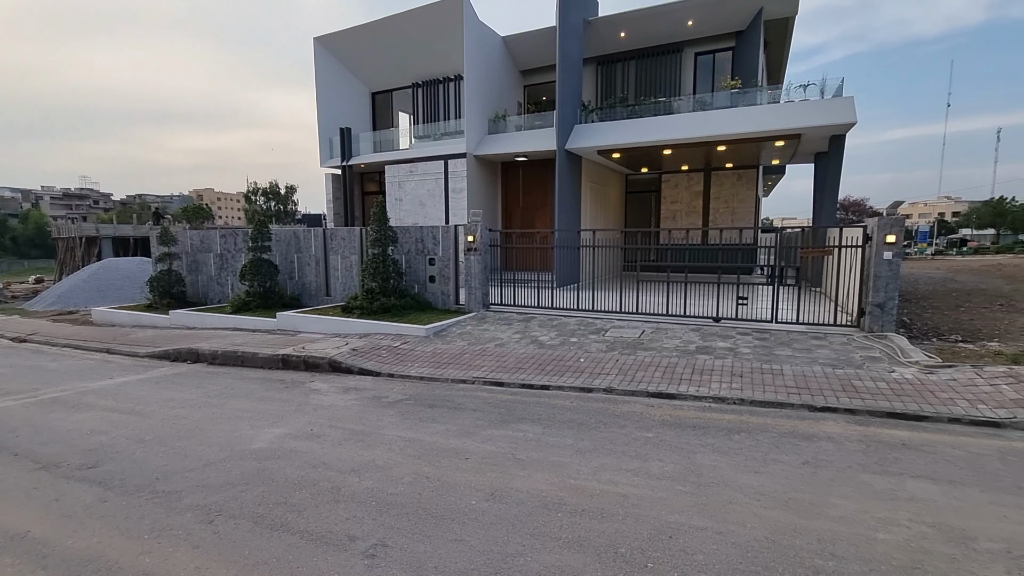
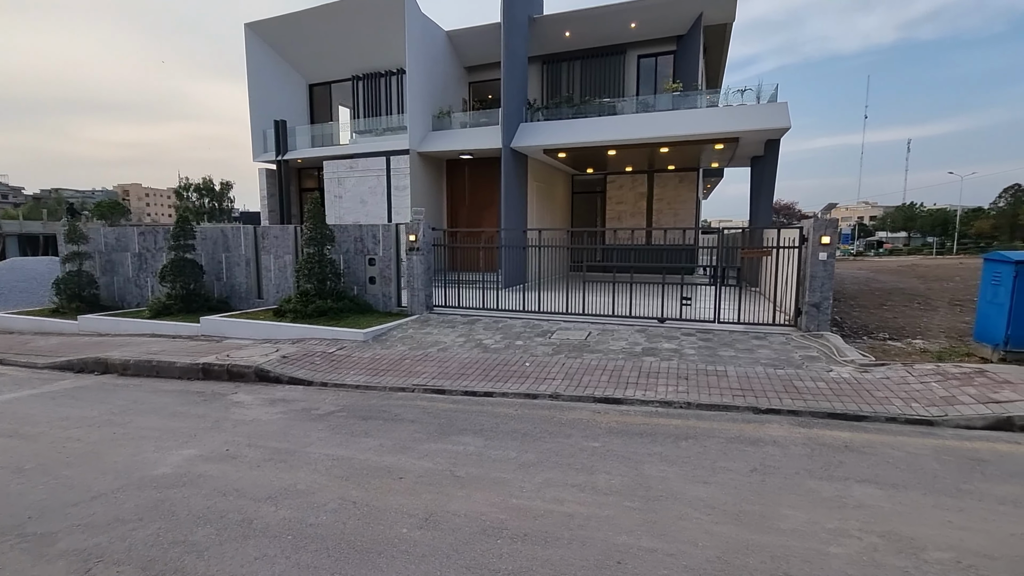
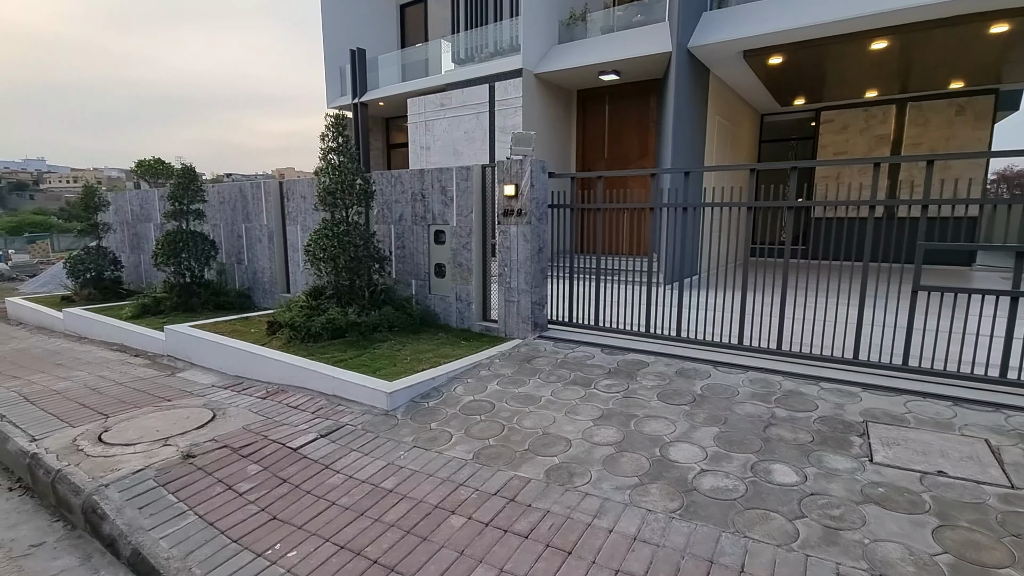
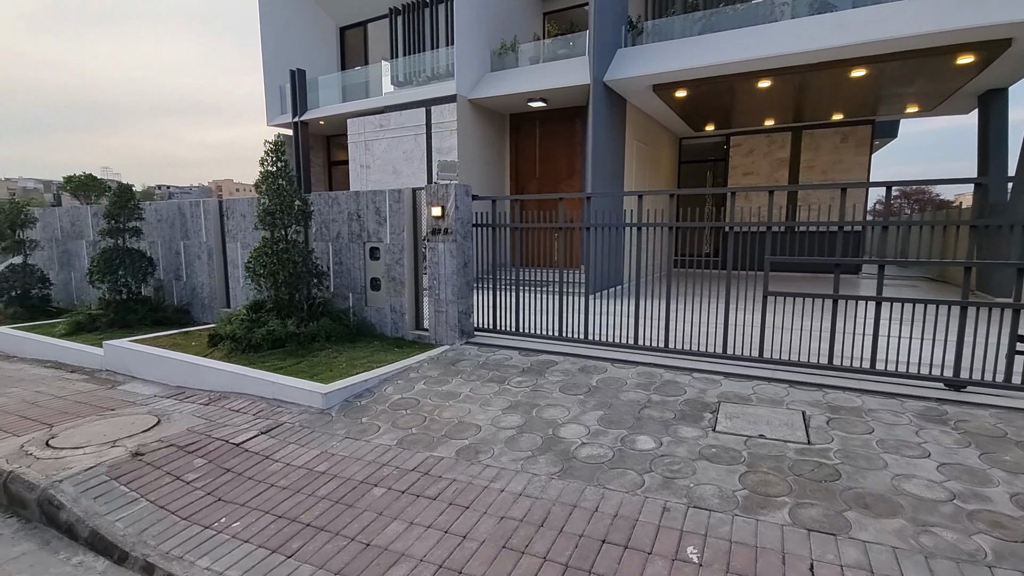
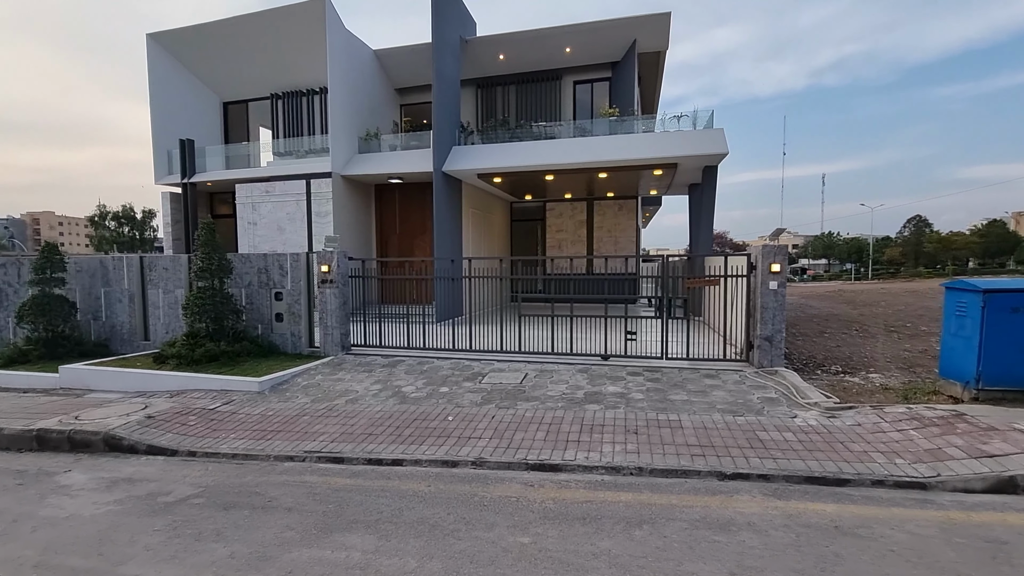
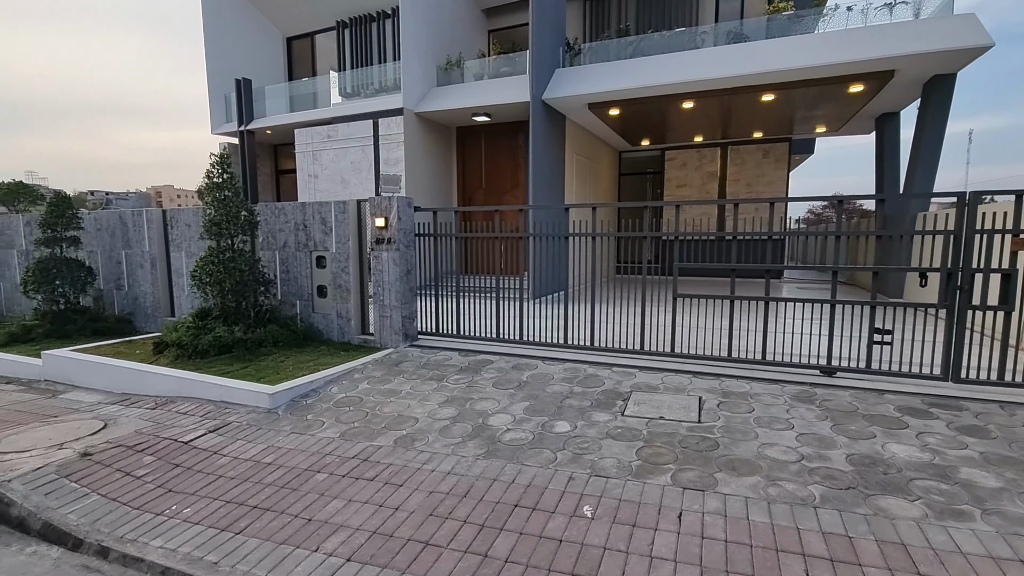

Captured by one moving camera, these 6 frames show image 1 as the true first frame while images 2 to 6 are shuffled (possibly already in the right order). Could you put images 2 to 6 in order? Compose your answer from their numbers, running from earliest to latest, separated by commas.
2, 5, 6, 4, 3
